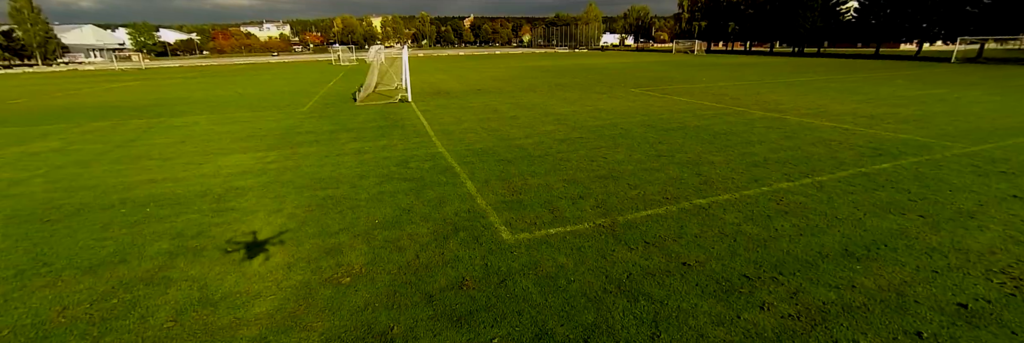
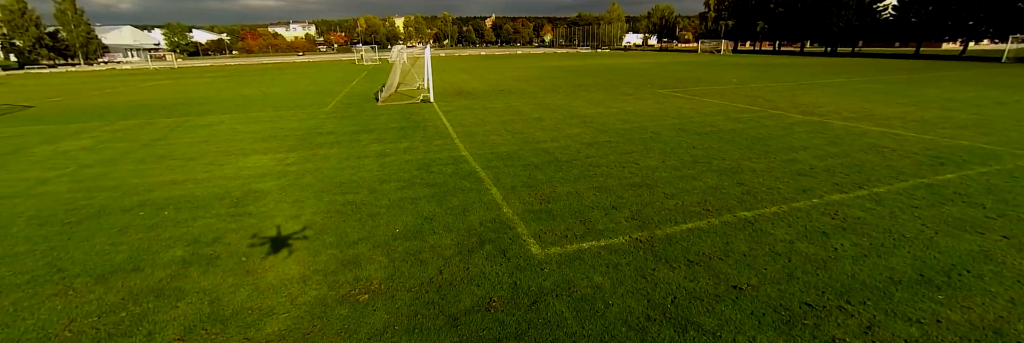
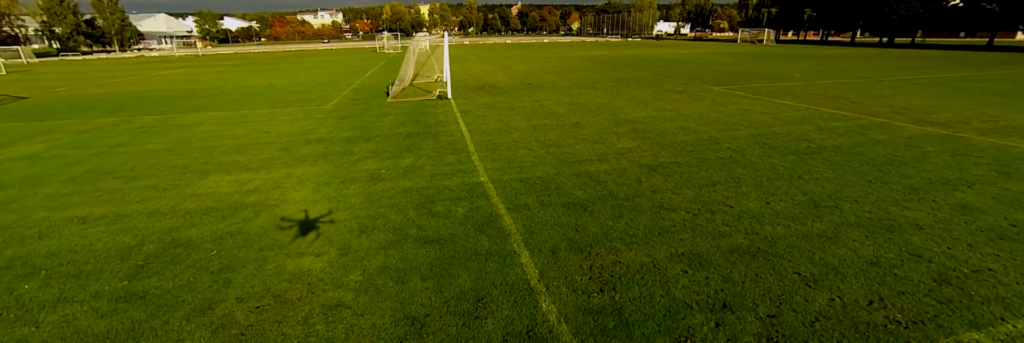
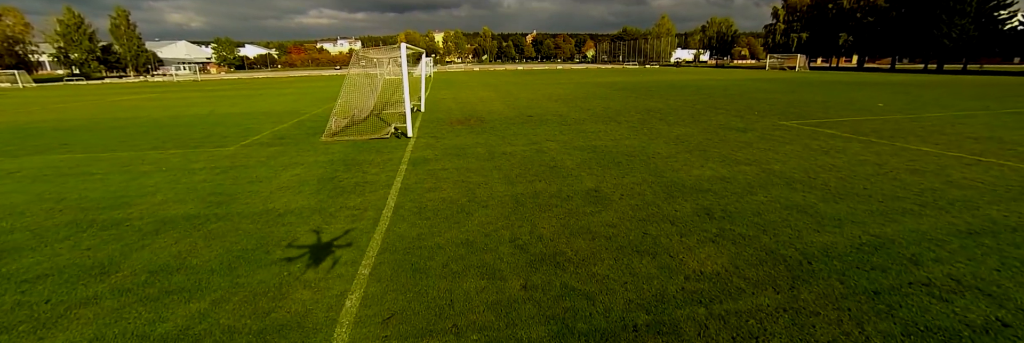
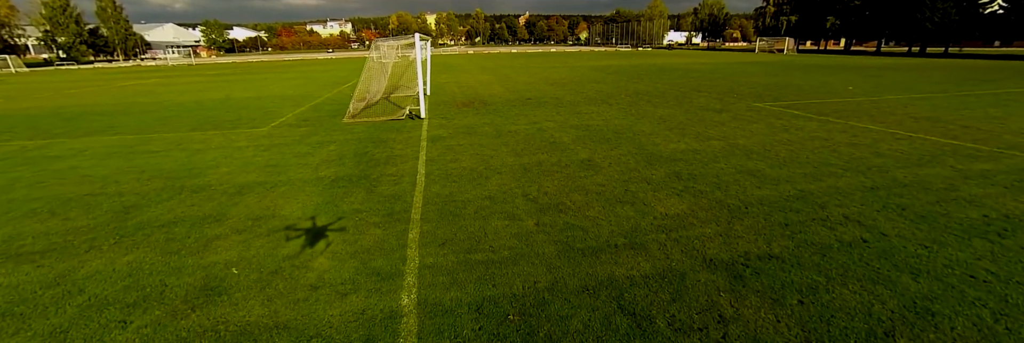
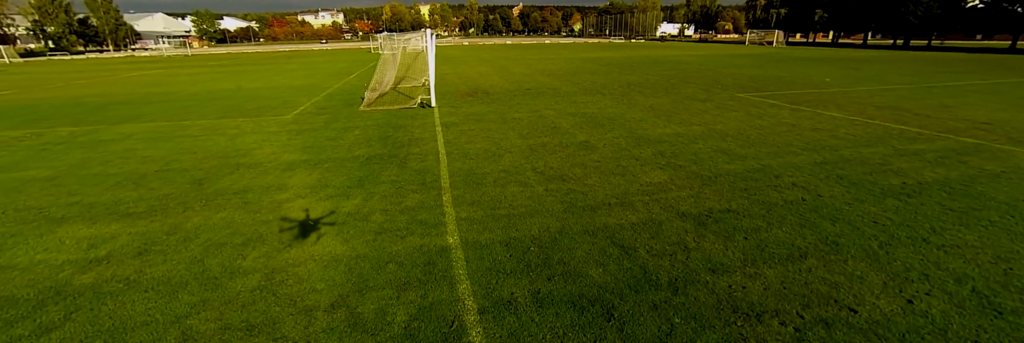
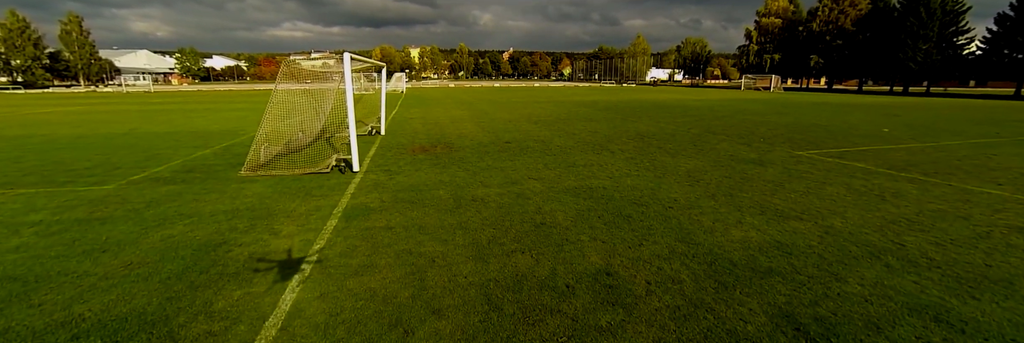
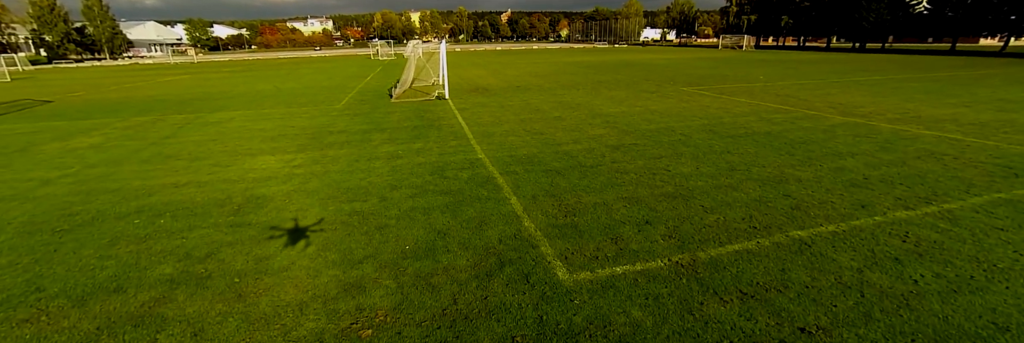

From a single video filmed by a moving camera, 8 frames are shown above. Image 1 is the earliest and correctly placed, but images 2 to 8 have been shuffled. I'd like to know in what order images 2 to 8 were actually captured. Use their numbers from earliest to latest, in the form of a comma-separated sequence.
2, 8, 3, 6, 5, 4, 7
